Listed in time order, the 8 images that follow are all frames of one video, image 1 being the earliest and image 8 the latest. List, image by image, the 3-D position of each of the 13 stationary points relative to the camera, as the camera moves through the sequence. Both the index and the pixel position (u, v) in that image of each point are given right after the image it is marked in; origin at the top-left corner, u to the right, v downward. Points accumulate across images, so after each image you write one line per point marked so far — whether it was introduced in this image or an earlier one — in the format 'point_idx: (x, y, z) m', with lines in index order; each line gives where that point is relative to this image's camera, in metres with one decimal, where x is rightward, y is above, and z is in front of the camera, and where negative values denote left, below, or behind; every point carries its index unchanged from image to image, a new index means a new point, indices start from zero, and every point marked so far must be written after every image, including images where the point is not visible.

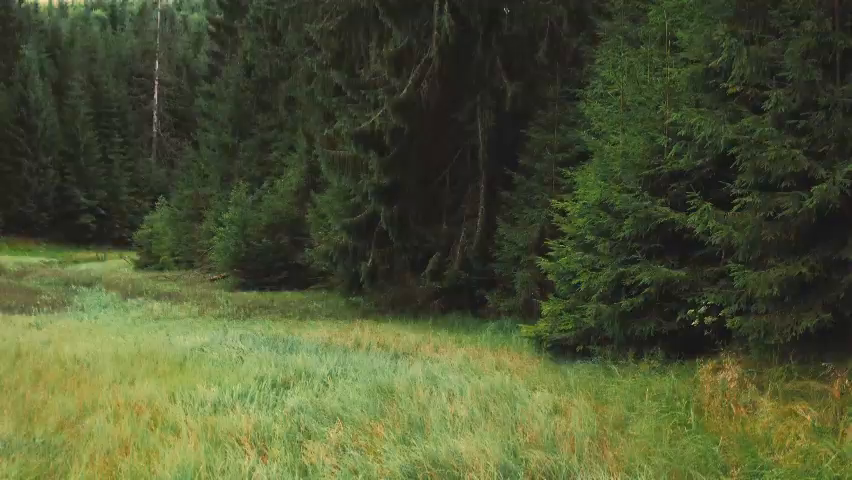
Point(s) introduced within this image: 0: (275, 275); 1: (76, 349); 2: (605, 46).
0: (-2.0, -0.5, +18.1) m
1: (-2.9, -0.9, +10.4) m
2: (+1.7, +1.8, +11.9) m
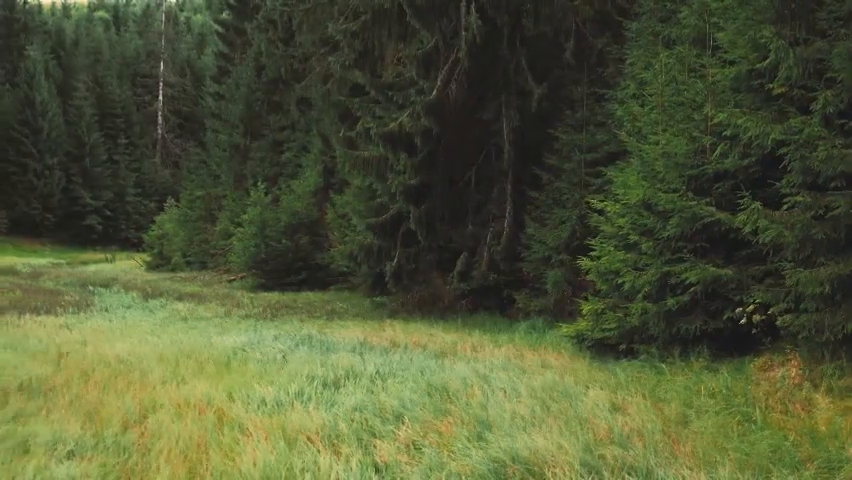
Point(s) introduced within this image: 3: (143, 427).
0: (-1.8, -0.5, +18.1) m
1: (-2.6, -0.9, +10.4) m
2: (+2.0, +1.8, +12.0) m
3: (-1.7, -1.0, +7.0) m
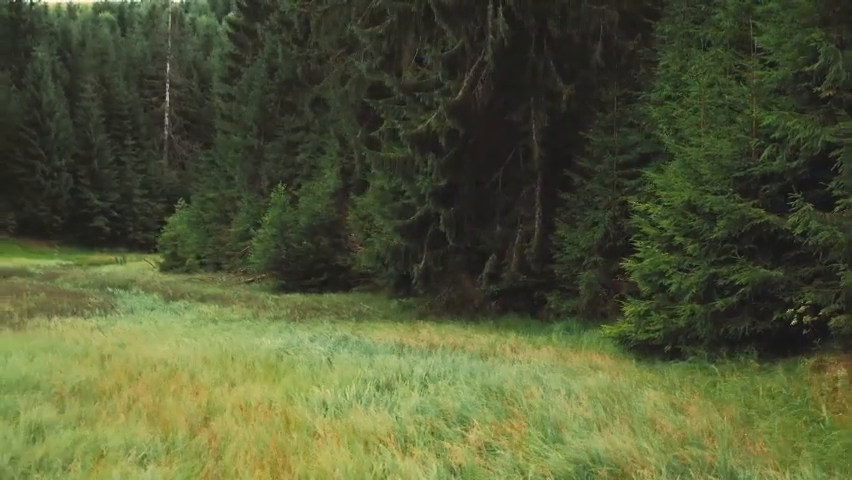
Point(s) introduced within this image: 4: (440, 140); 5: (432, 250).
0: (-1.5, -0.5, +18.1) m
1: (-2.2, -0.9, +10.4) m
2: (+2.3, +1.8, +12.0) m
3: (-1.3, -1.1, +7.0) m
4: (+0.1, +1.0, +13.0) m
5: (+0.1, -0.1, +13.8) m
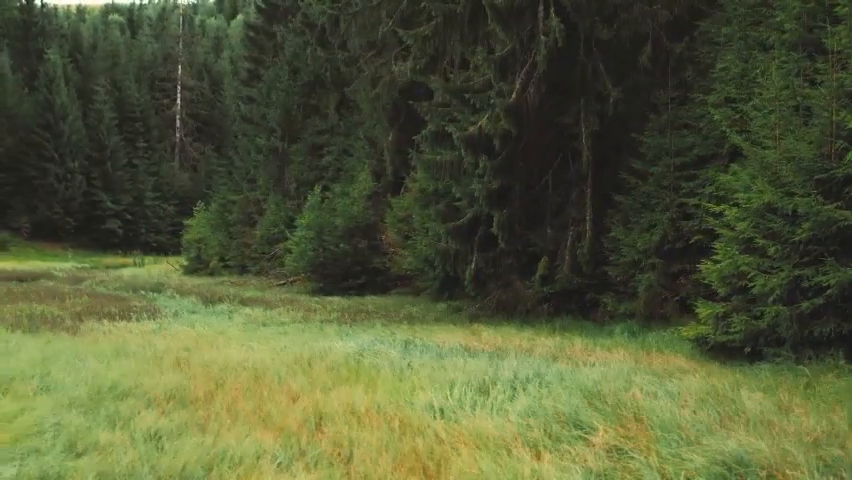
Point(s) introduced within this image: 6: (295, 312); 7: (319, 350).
0: (-1.0, -0.6, +18.1) m
1: (-1.6, -1.0, +10.4) m
2: (+2.9, +1.8, +12.1) m
3: (-0.6, -1.1, +7.0) m
4: (+0.7, +1.0, +13.0) m
5: (+0.6, -0.1, +13.8) m
6: (-1.5, -0.8, +14.4) m
7: (-0.9, -0.9, +10.6) m
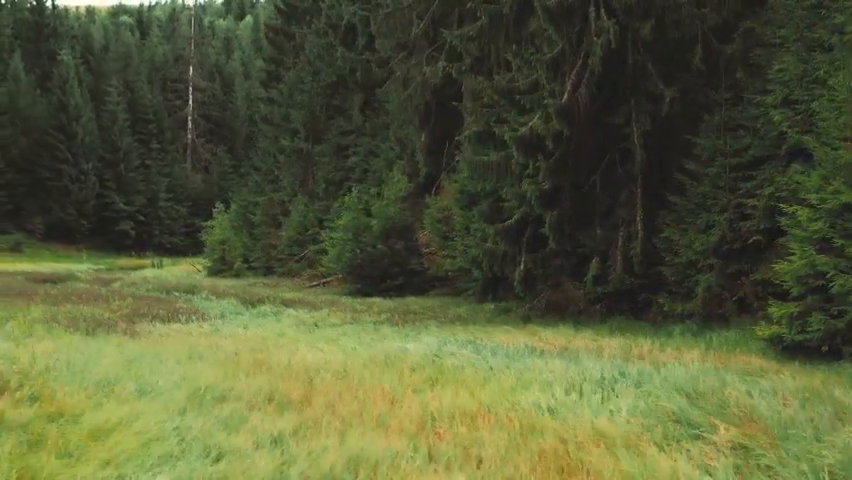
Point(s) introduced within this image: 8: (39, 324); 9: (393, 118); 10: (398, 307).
0: (-0.5, -0.6, +18.1) m
1: (-1.0, -1.0, +10.4) m
2: (+3.4, +1.8, +12.2) m
3: (+0.1, -1.1, +7.0) m
4: (+1.2, +1.0, +13.1) m
5: (+1.2, -0.1, +13.8) m
6: (-0.9, -0.8, +14.4) m
7: (-0.3, -0.9, +10.6) m
8: (-3.7, -0.8, +12.4) m
9: (-0.6, +1.9, +19.6) m
10: (-0.3, -0.8, +14.8) m
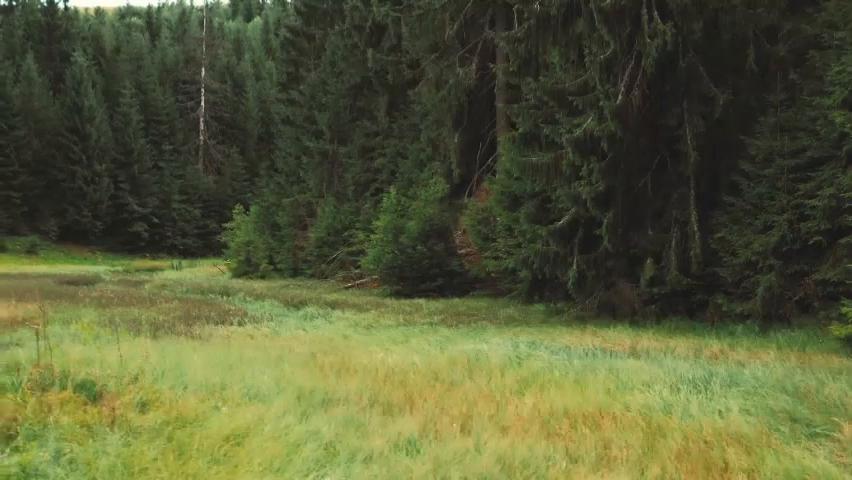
0: (-0.1, -0.6, +18.2) m
1: (-0.4, -1.0, +10.4) m
2: (+4.0, +1.8, +12.3) m
3: (+0.8, -1.1, +7.0) m
4: (+1.8, +1.0, +13.1) m
5: (+1.7, -0.1, +13.9) m
6: (-0.4, -0.9, +14.4) m
7: (+0.4, -1.0, +10.6) m
8: (-3.1, -0.8, +12.4) m
9: (-0.1, +1.9, +19.7) m
10: (+0.2, -0.8, +14.8) m
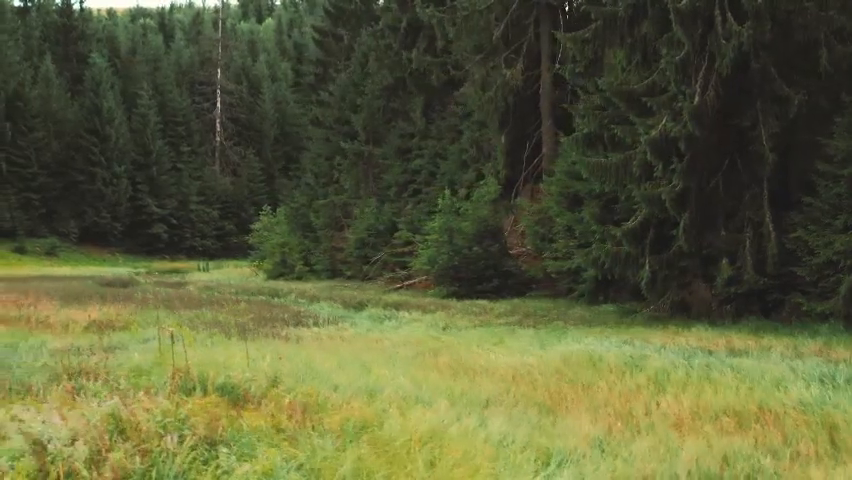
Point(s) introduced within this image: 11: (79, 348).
0: (+0.6, -0.6, +18.2) m
1: (+0.6, -1.0, +10.5) m
2: (+4.9, +1.8, +12.5) m
3: (+1.8, -1.1, +7.1) m
4: (+2.7, +1.0, +13.2) m
5: (+2.5, -0.1, +14.0) m
6: (+0.4, -0.9, +14.4) m
7: (+1.3, -1.0, +10.7) m
8: (-2.2, -0.9, +12.3) m
9: (+0.5, +1.9, +19.7) m
10: (+1.0, -0.8, +14.9) m
11: (-2.9, -0.9, +10.7) m
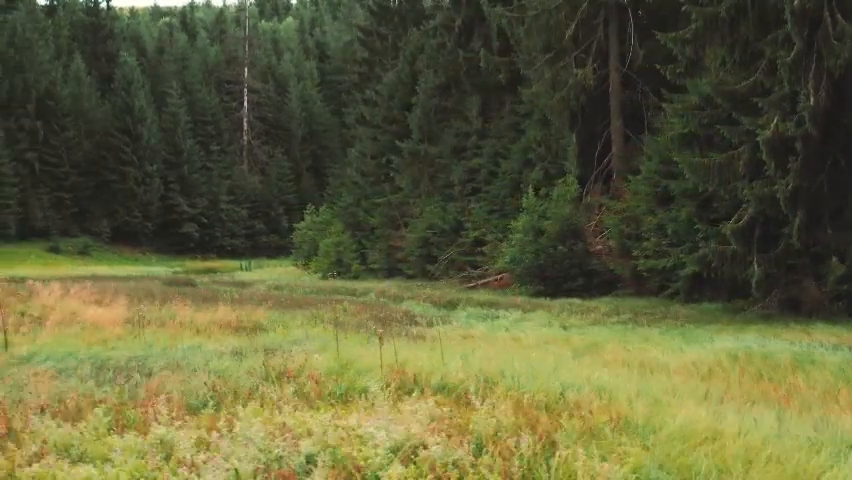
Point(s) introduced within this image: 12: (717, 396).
0: (+1.7, -0.6, +18.3) m
1: (+2.0, -1.0, +10.6) m
2: (+6.2, +1.9, +12.8) m
3: (+3.3, -1.1, +7.3) m
4: (+3.9, +1.0, +13.4) m
5: (+3.8, -0.1, +14.2) m
6: (+1.7, -0.9, +14.6) m
7: (+2.7, -1.0, +10.8) m
8: (-0.9, -0.9, +12.4) m
9: (+1.5, +1.9, +19.8) m
10: (+2.2, -0.8, +15.0) m
11: (-1.5, -0.9, +10.7) m
12: (+1.9, -1.0, +8.5) m
